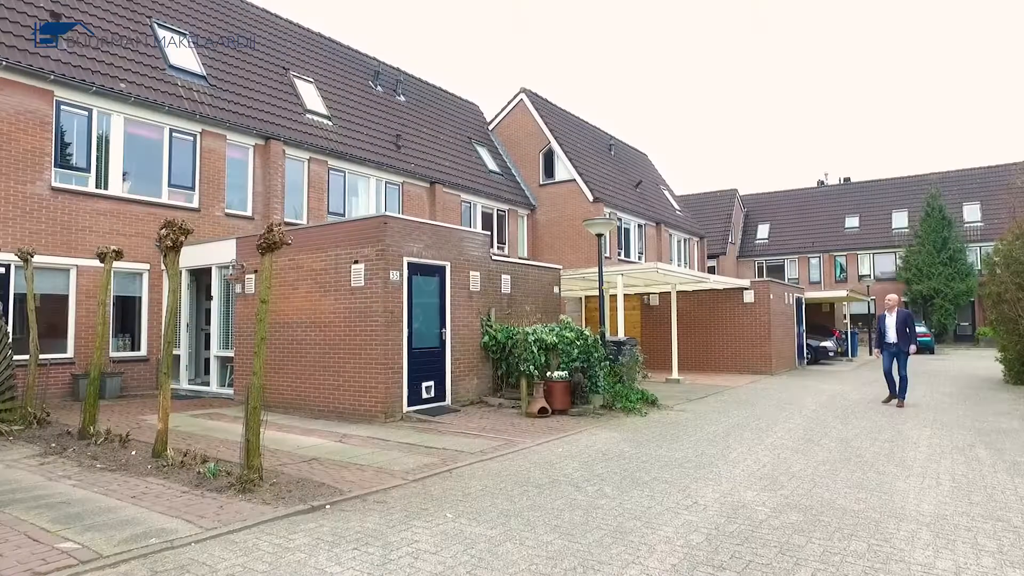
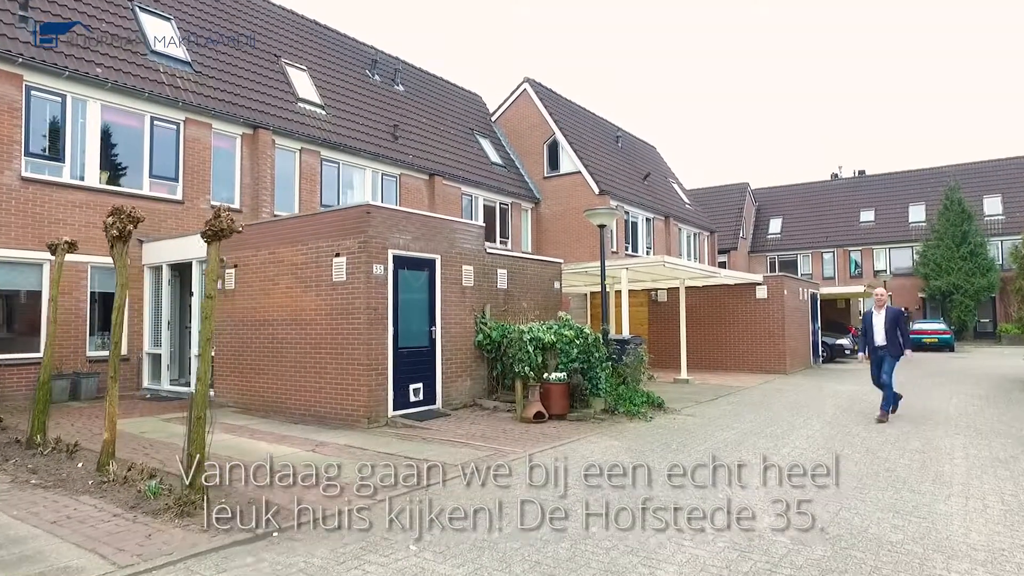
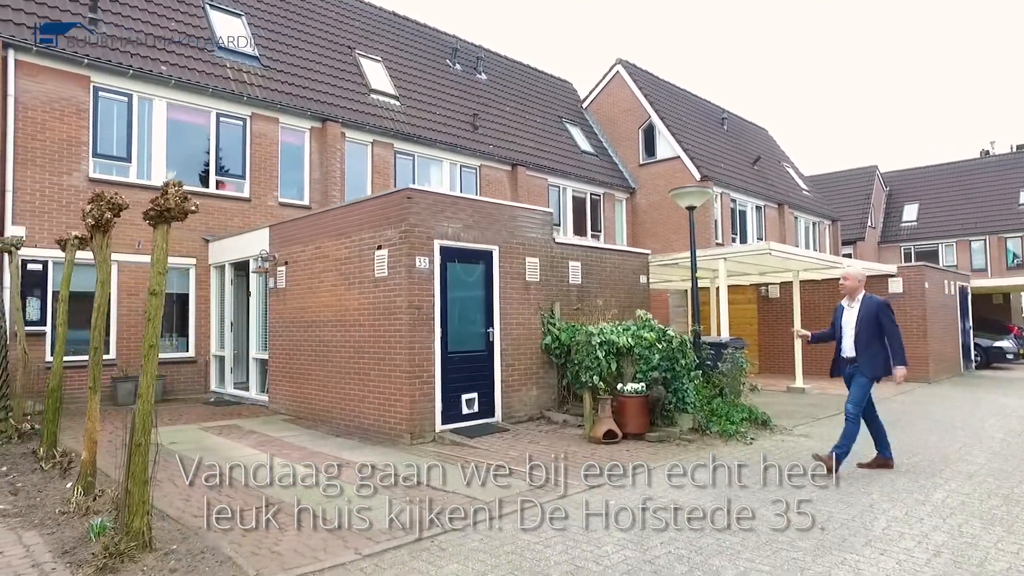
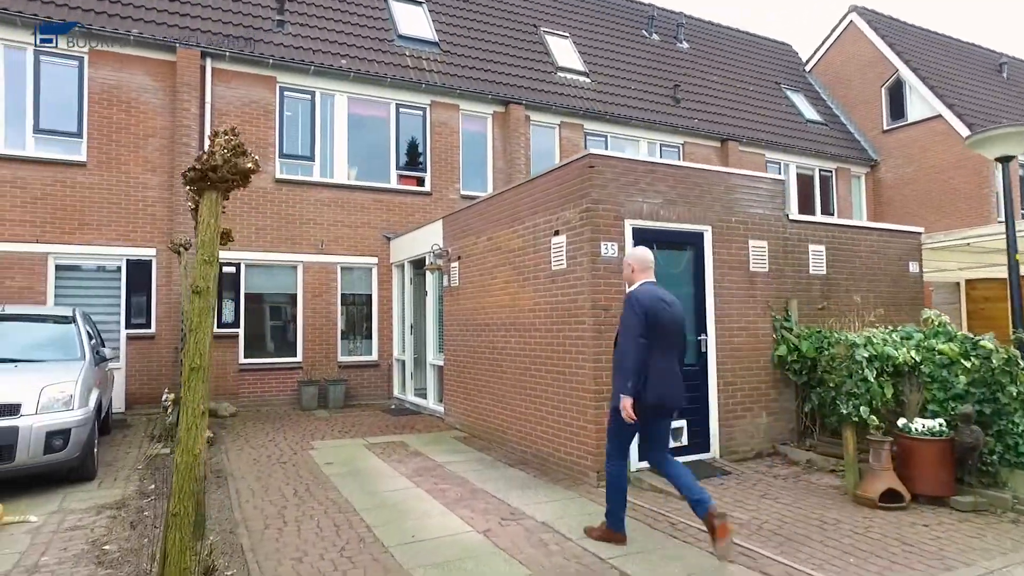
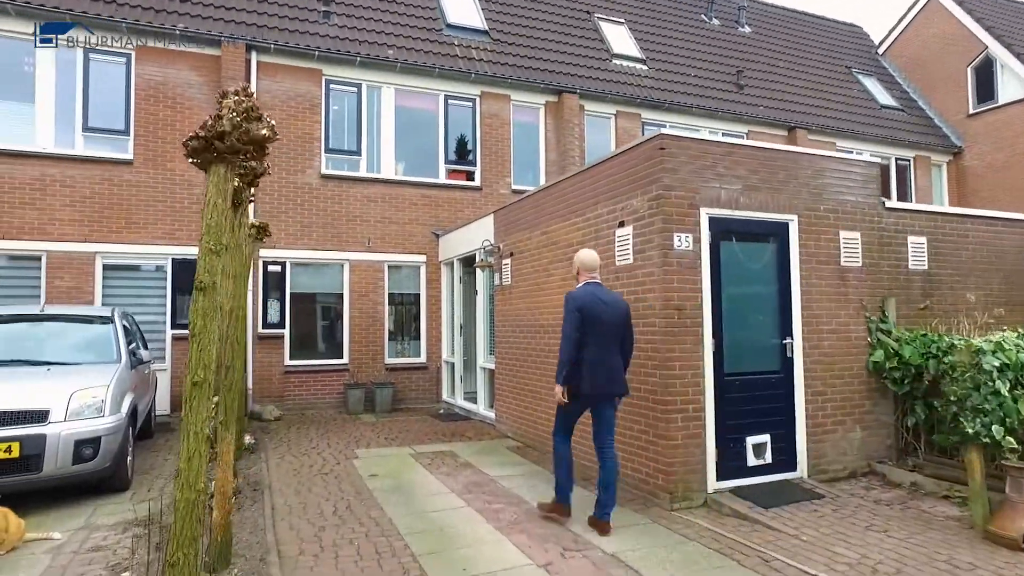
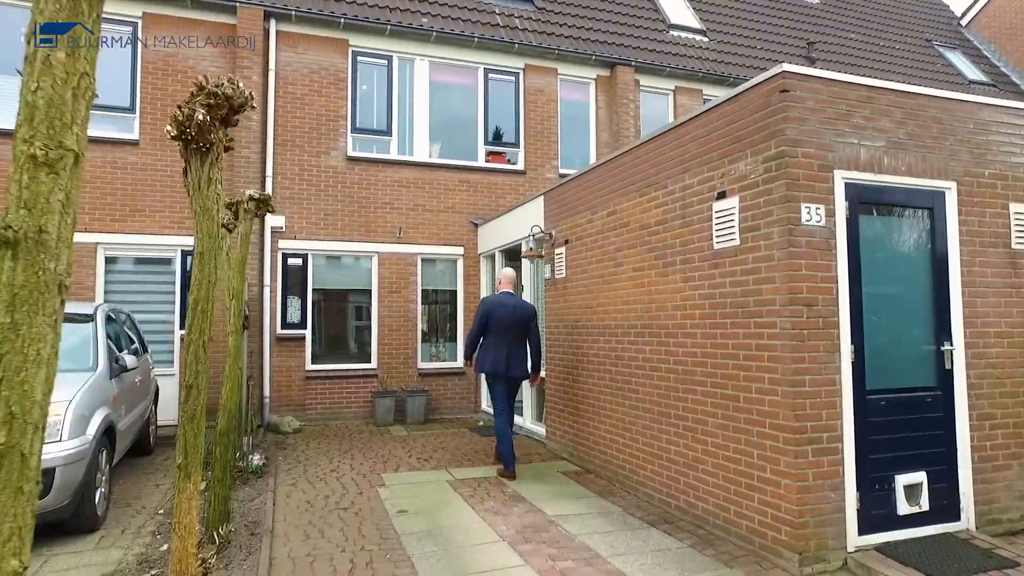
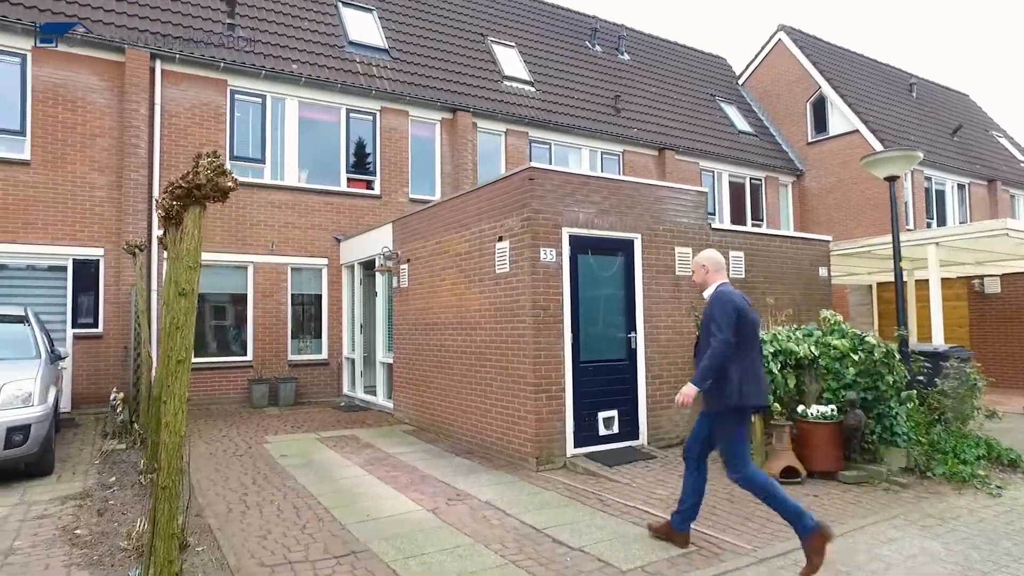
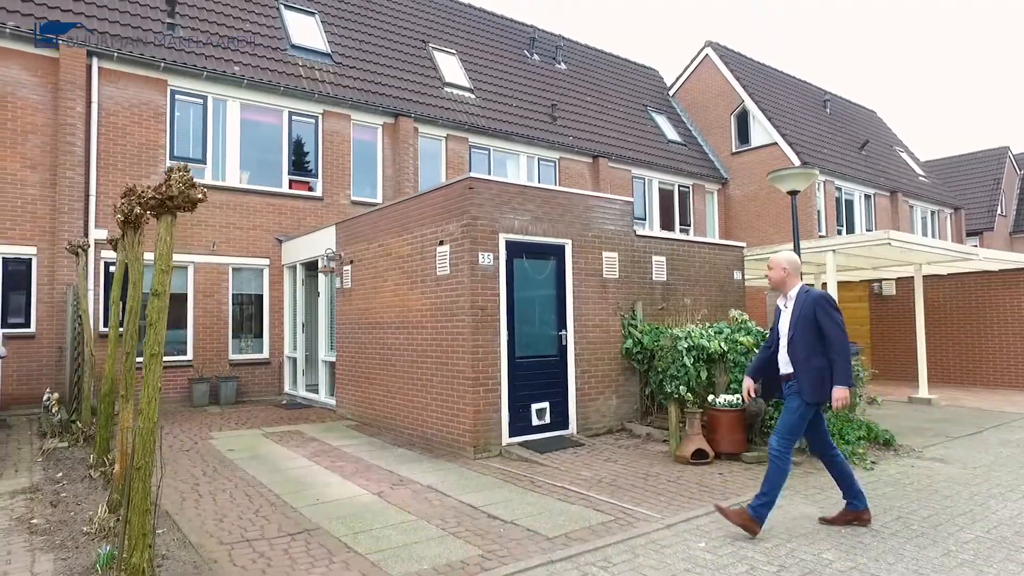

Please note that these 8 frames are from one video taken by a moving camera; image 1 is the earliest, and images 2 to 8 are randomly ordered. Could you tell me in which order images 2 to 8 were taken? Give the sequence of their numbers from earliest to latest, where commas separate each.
2, 3, 8, 7, 4, 5, 6
